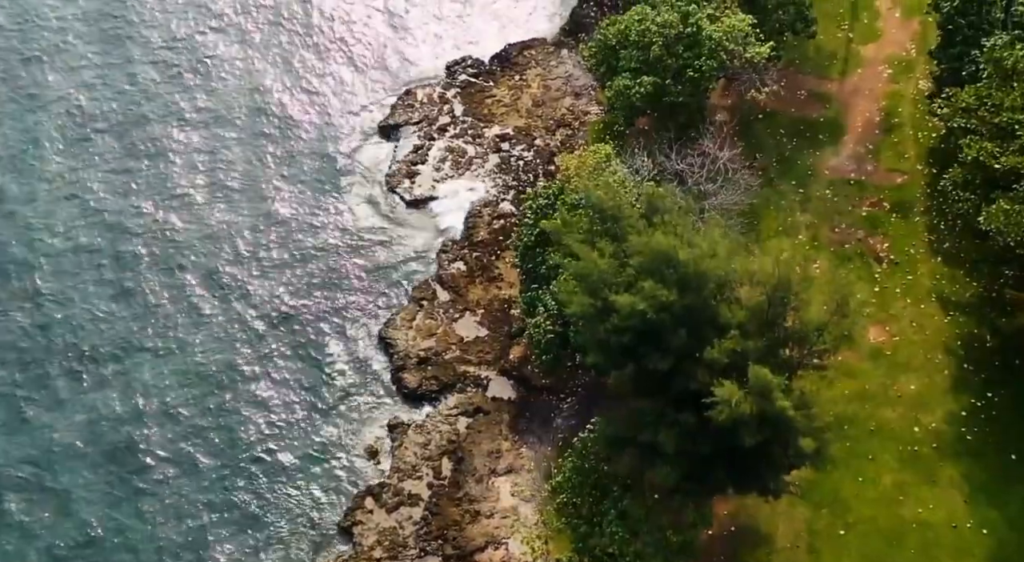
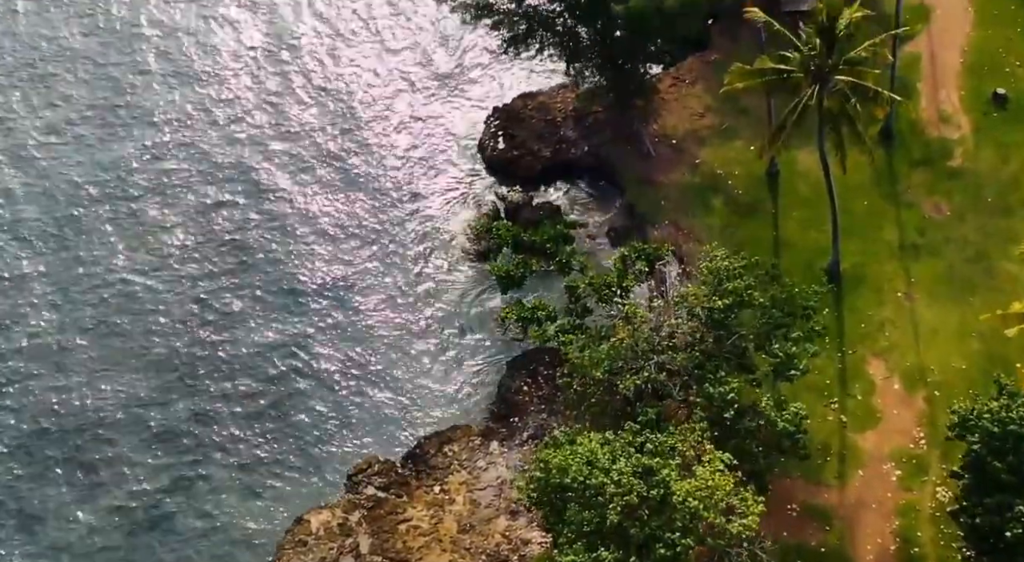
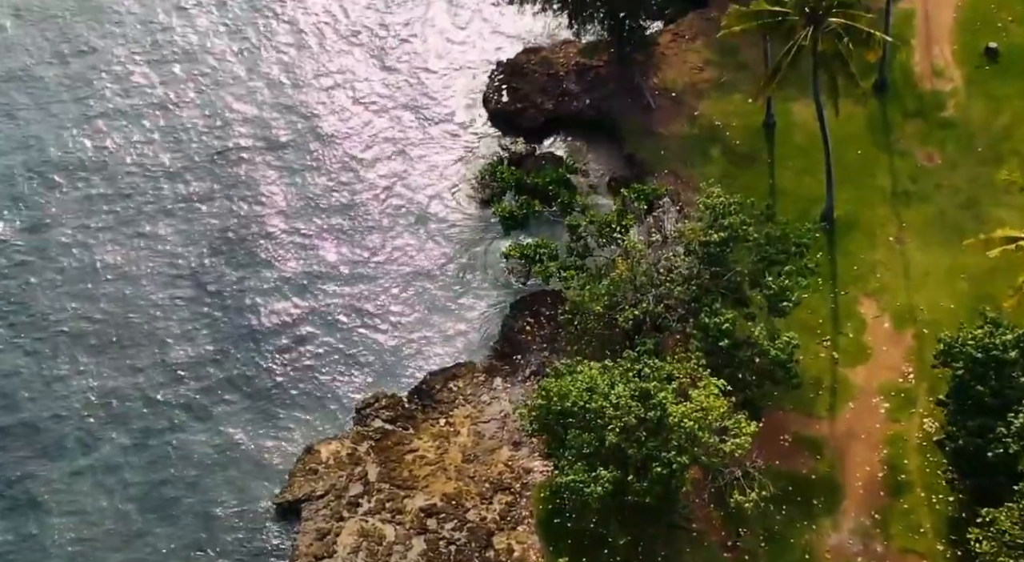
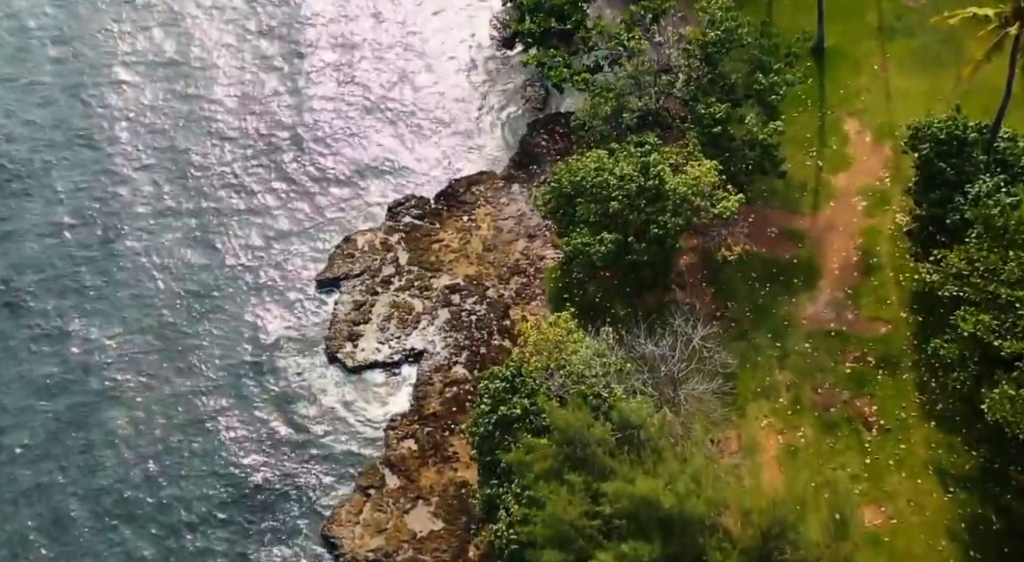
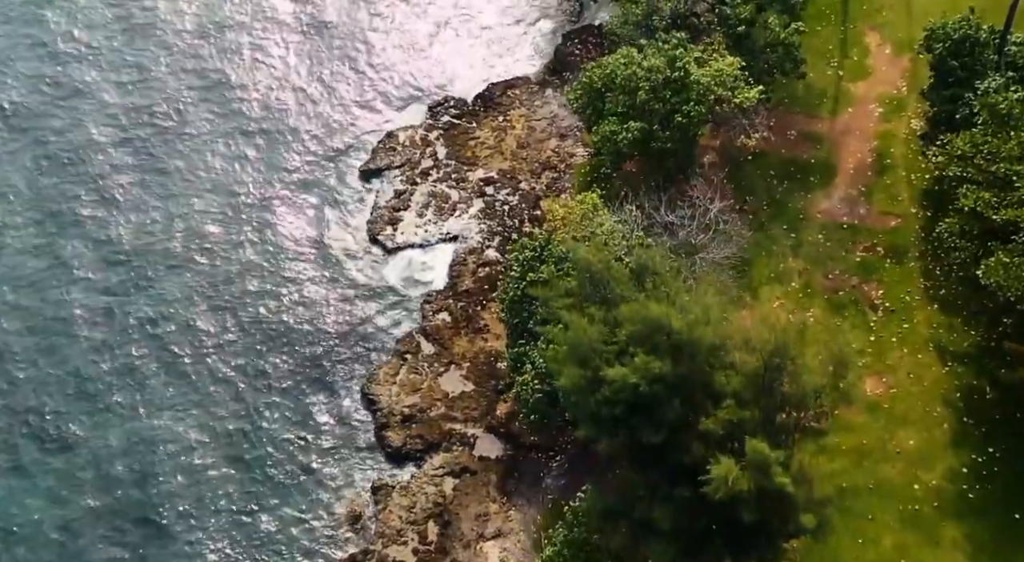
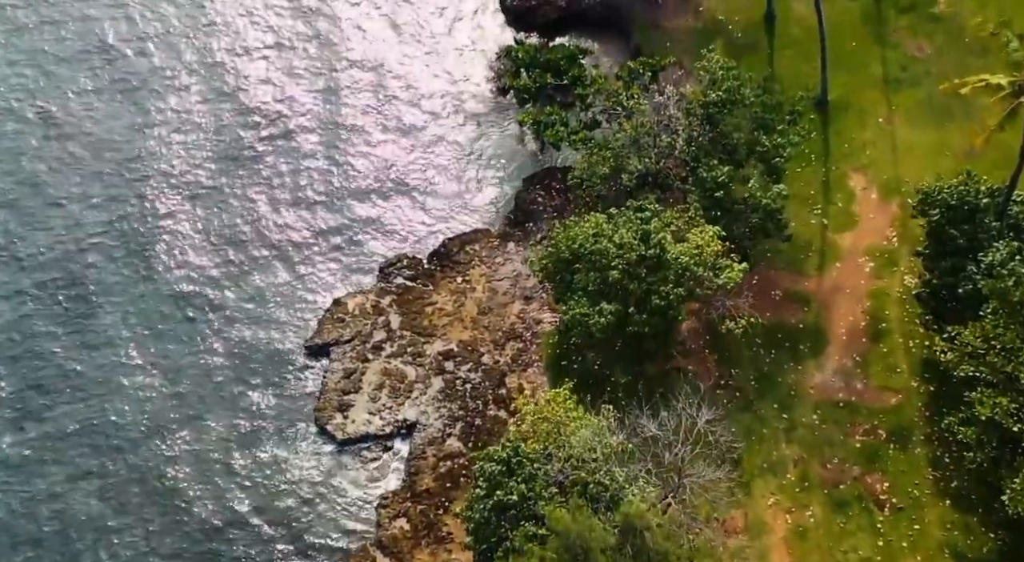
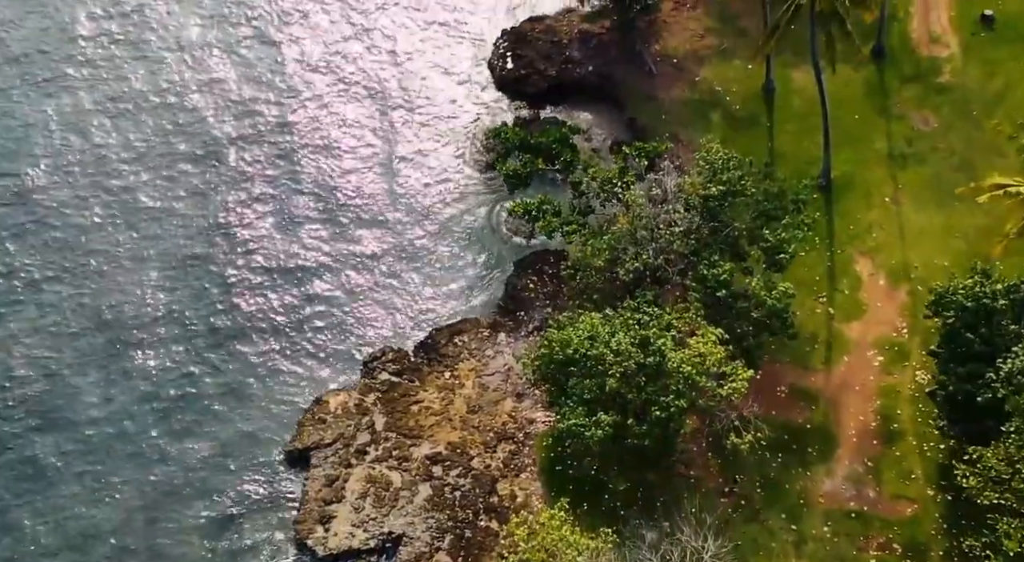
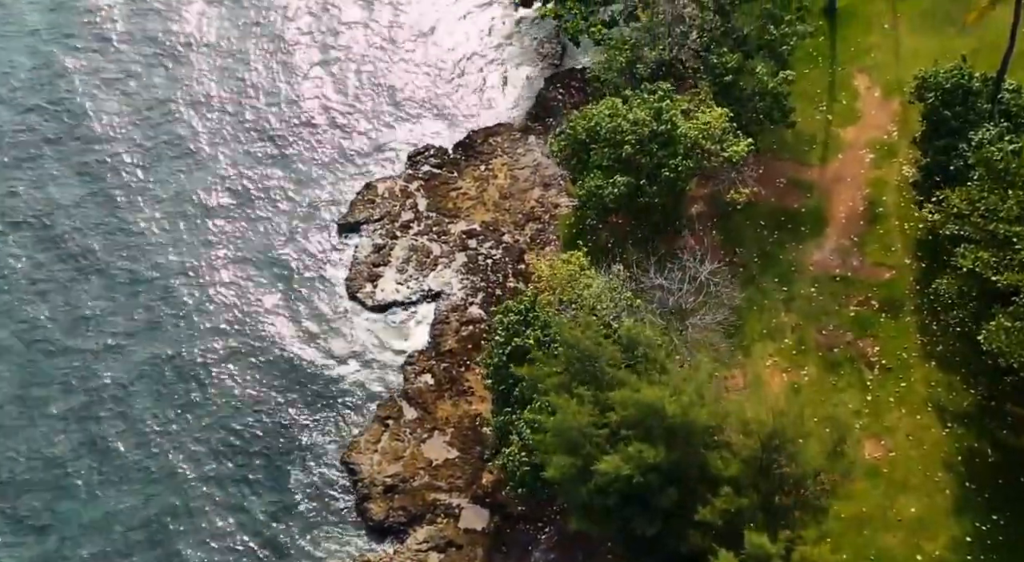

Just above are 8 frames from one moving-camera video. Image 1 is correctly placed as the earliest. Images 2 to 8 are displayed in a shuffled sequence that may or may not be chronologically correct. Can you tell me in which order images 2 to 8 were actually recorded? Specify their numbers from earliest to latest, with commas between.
5, 8, 4, 6, 7, 3, 2
